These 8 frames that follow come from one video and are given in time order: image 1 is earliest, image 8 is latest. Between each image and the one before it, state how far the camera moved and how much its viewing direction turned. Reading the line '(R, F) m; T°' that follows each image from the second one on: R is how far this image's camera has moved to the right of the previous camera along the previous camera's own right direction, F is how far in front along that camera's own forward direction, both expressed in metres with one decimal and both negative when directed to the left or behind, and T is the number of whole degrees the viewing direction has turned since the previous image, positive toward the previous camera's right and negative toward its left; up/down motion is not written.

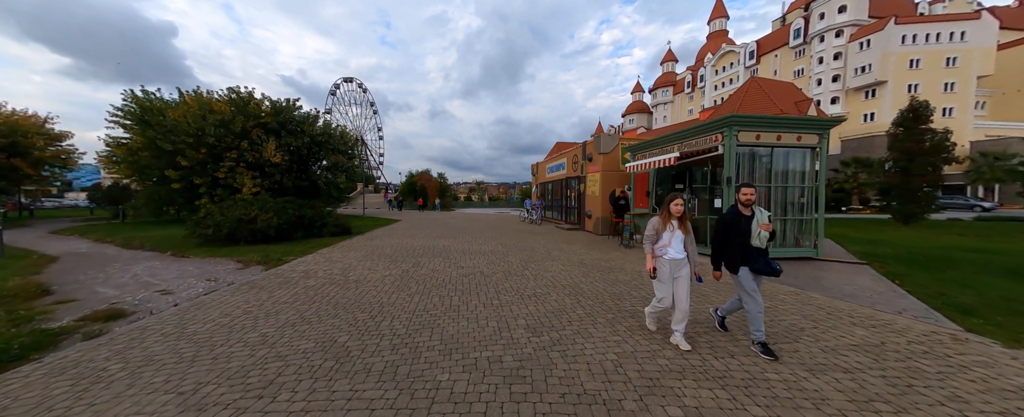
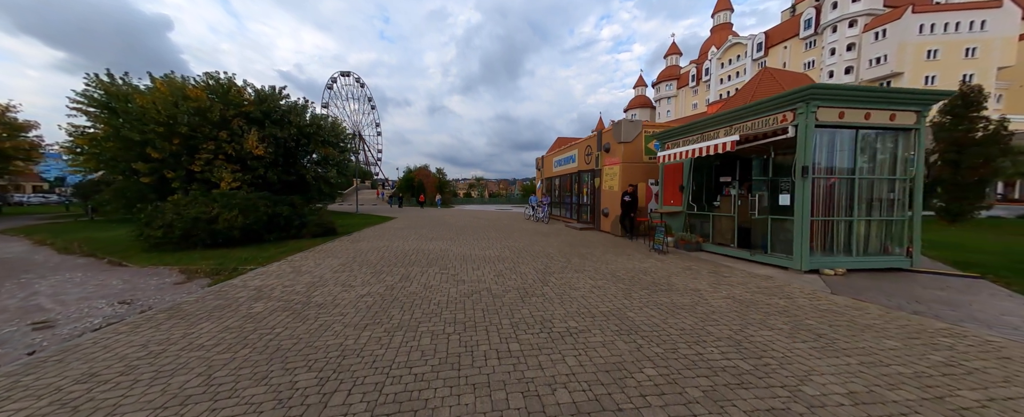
(-0.3, +1.7) m; 0°
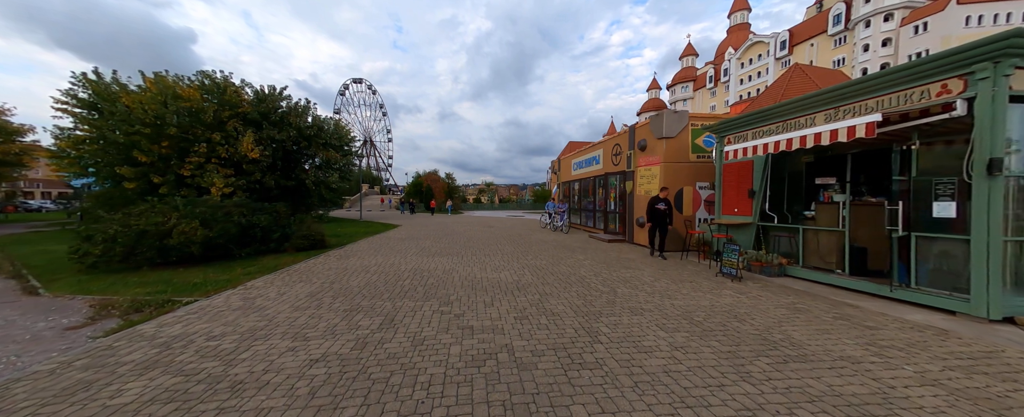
(-0.3, +1.9) m; -2°
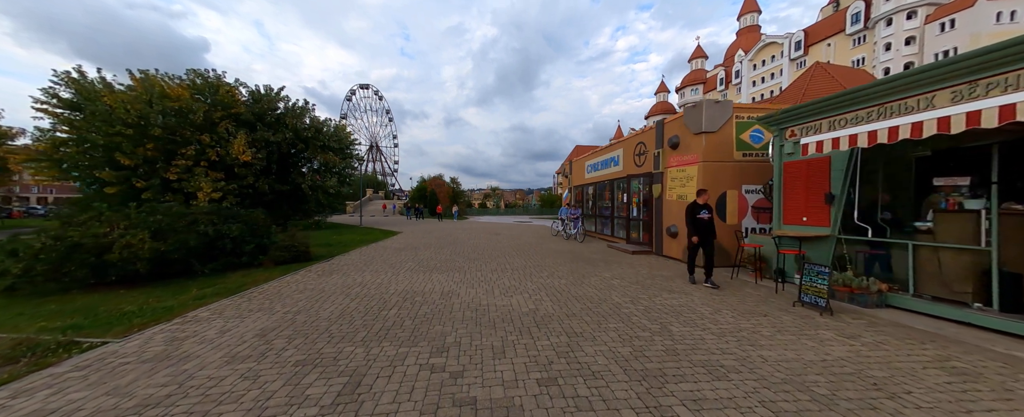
(-0.2, +1.4) m; -1°
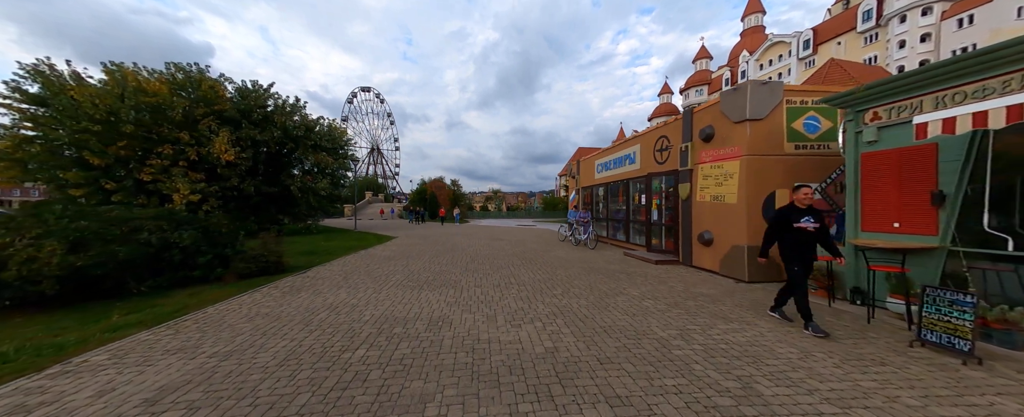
(-0.1, +1.3) m; 0°
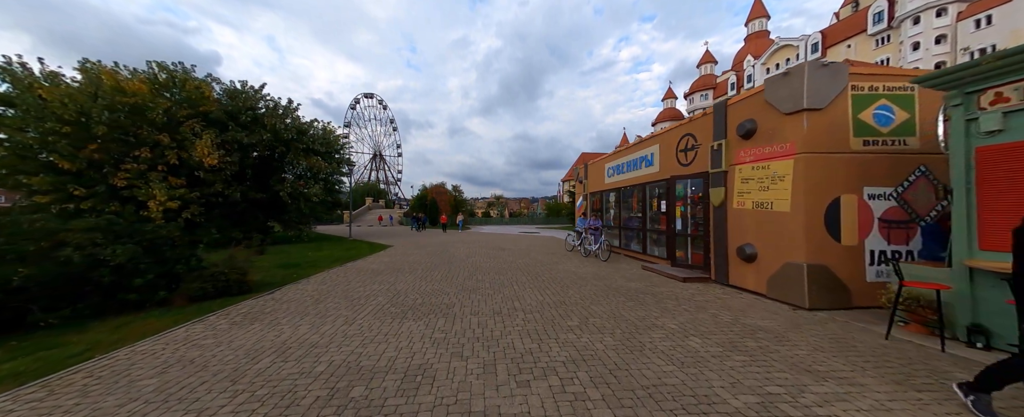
(0.0, +1.2) m; -1°
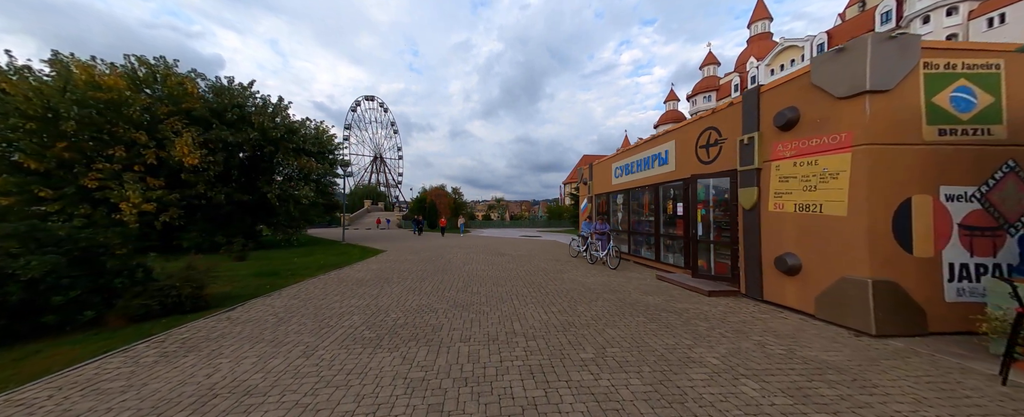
(0.0, +1.0) m; 0°
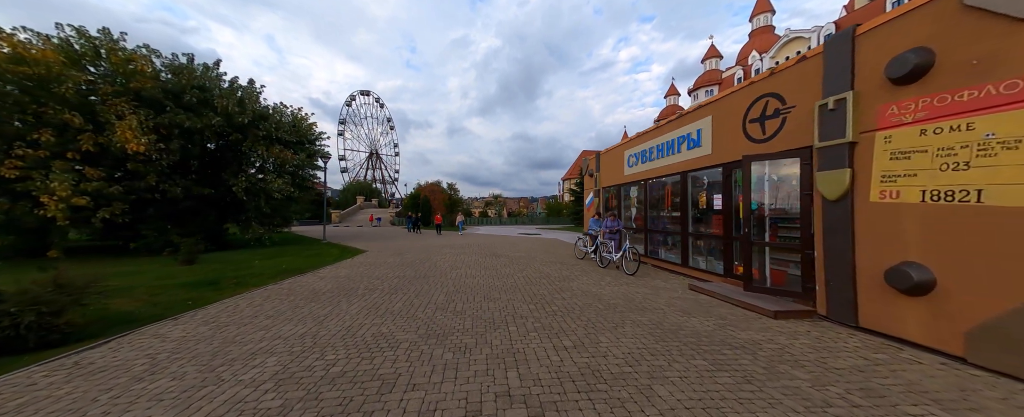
(0.0, +1.8) m; 0°
